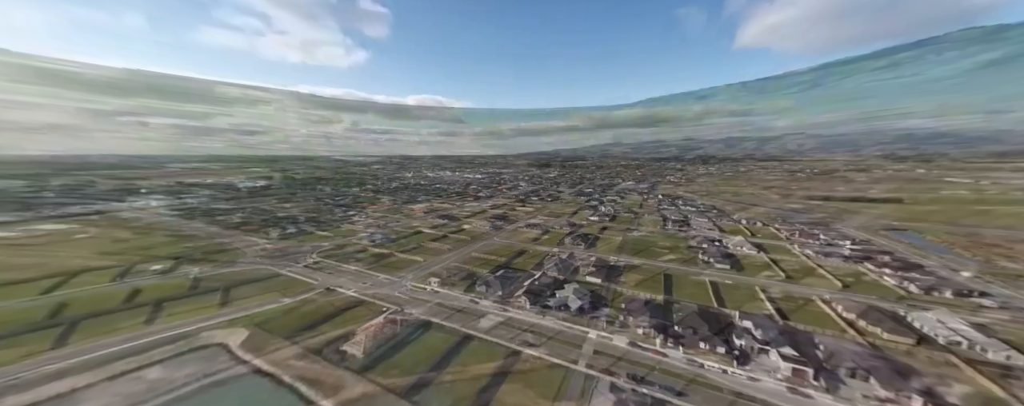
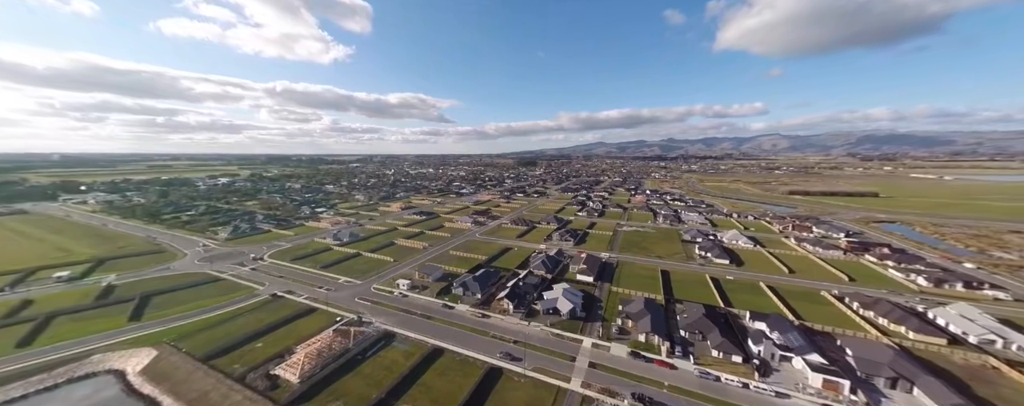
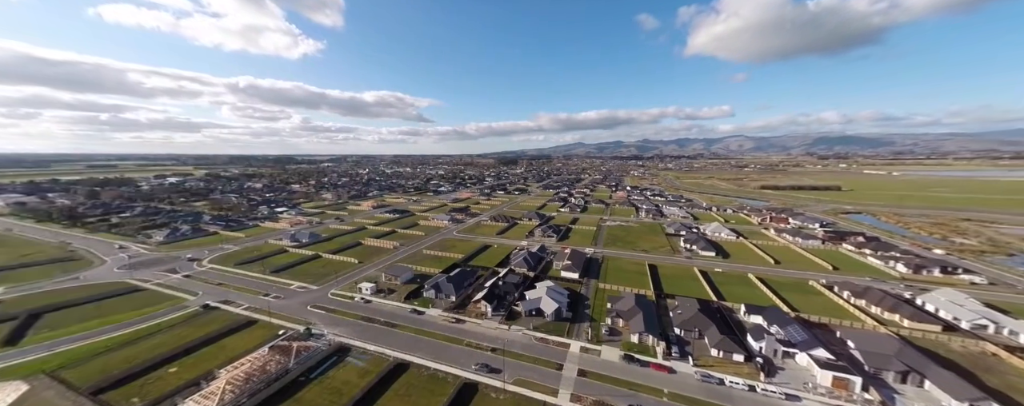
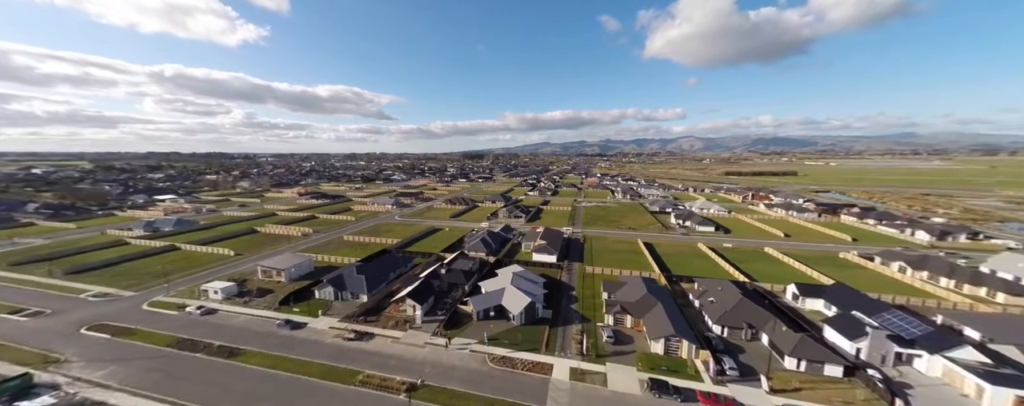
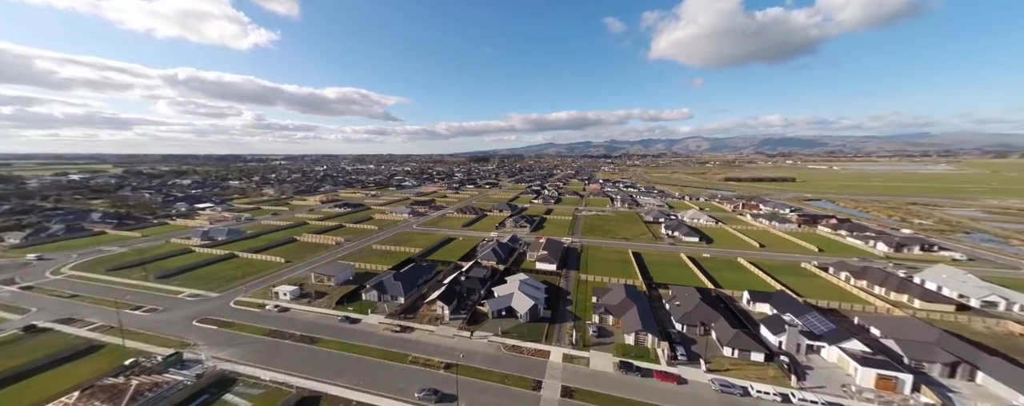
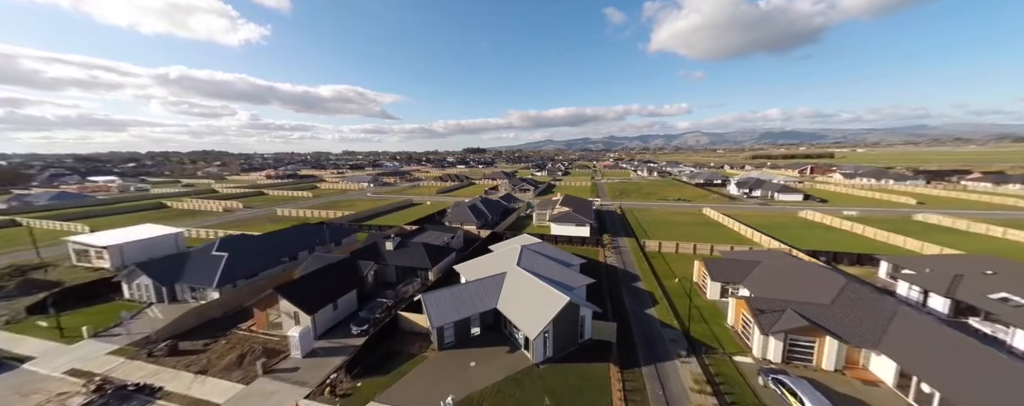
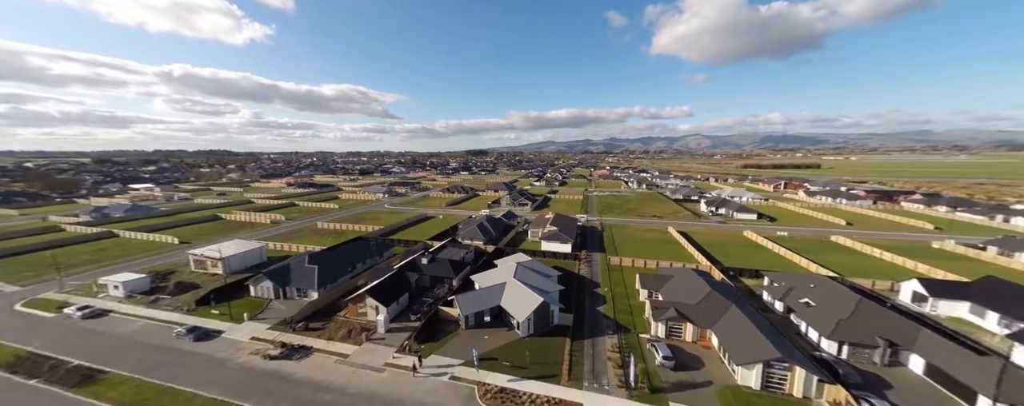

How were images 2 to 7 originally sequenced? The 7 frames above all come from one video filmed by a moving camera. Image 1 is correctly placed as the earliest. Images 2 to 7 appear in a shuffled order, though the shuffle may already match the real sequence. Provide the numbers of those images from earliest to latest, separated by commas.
2, 3, 5, 4, 7, 6
